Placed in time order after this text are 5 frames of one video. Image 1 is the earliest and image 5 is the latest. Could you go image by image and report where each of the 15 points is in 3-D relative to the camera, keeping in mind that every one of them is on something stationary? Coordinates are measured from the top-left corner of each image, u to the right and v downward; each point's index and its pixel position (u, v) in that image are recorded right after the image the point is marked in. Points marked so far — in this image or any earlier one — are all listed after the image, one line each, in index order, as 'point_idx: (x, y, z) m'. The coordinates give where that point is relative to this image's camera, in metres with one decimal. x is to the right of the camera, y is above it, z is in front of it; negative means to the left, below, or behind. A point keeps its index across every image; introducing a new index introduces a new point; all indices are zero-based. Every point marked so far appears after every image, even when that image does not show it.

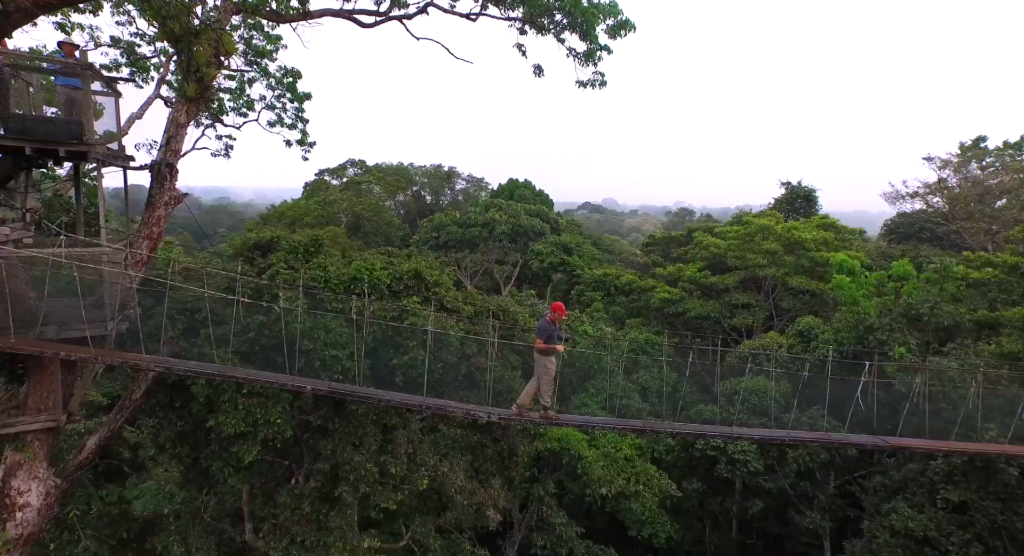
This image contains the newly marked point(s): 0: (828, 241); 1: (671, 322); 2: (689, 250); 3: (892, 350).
0: (+7.7, +0.9, +14.0) m
1: (+3.9, -1.1, +14.3) m
2: (+5.3, +0.8, +17.4) m
3: (+6.0, -1.1, +9.1) m
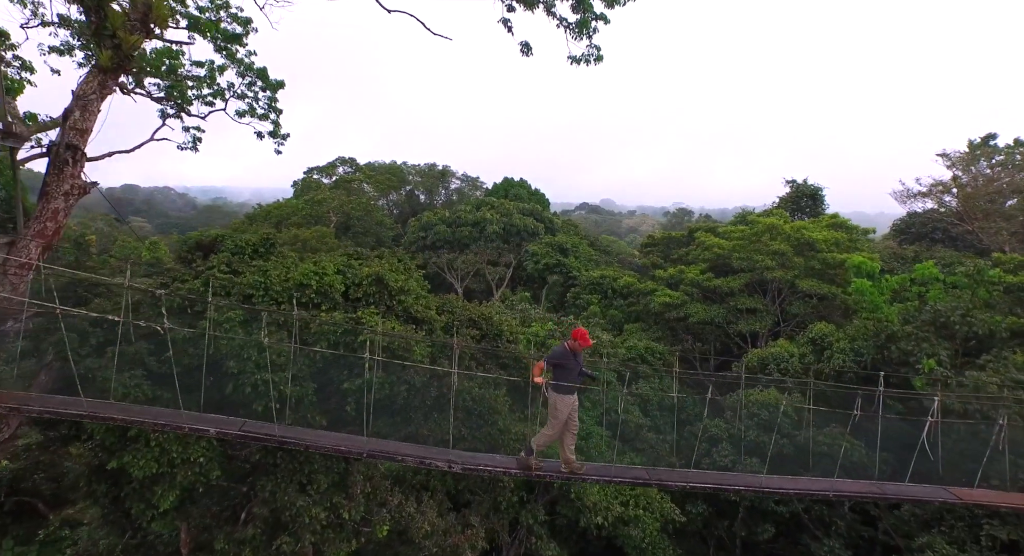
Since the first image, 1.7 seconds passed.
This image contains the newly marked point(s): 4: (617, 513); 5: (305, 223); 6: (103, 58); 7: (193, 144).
0: (+7.5, +0.8, +13.1) m
1: (+3.7, -1.2, +13.4) m
2: (+5.1, +0.7, +16.5) m
3: (+5.8, -1.2, +8.2) m
4: (+1.4, -3.1, +7.7) m
5: (-7.1, +1.9, +19.9) m
6: (-3.5, +1.9, +4.9) m
7: (-6.4, +2.7, +11.6) m
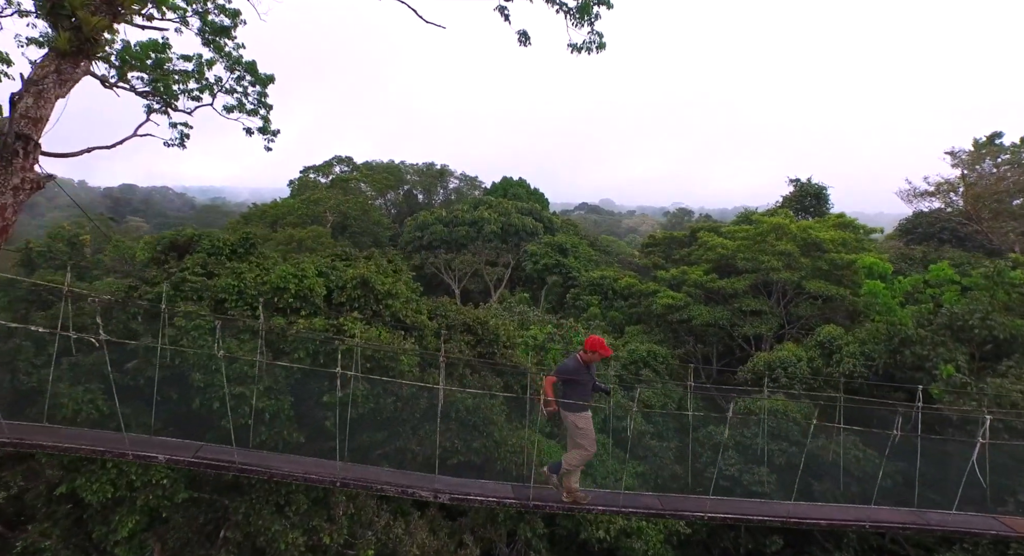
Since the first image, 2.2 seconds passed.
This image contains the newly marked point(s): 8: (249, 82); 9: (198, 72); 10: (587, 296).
0: (+7.4, +0.8, +12.8) m
1: (+3.7, -1.2, +13.1) m
2: (+5.1, +0.7, +16.1) m
3: (+5.8, -1.2, +7.8) m
4: (+1.4, -3.2, +7.3) m
5: (-7.1, +1.9, +19.5) m
6: (-3.5, +1.9, +4.5) m
7: (-6.4, +2.7, +11.2) m
8: (-4.9, +3.7, +10.9) m
9: (-5.9, +3.9, +10.9) m
10: (+2.1, -0.5, +16.3) m
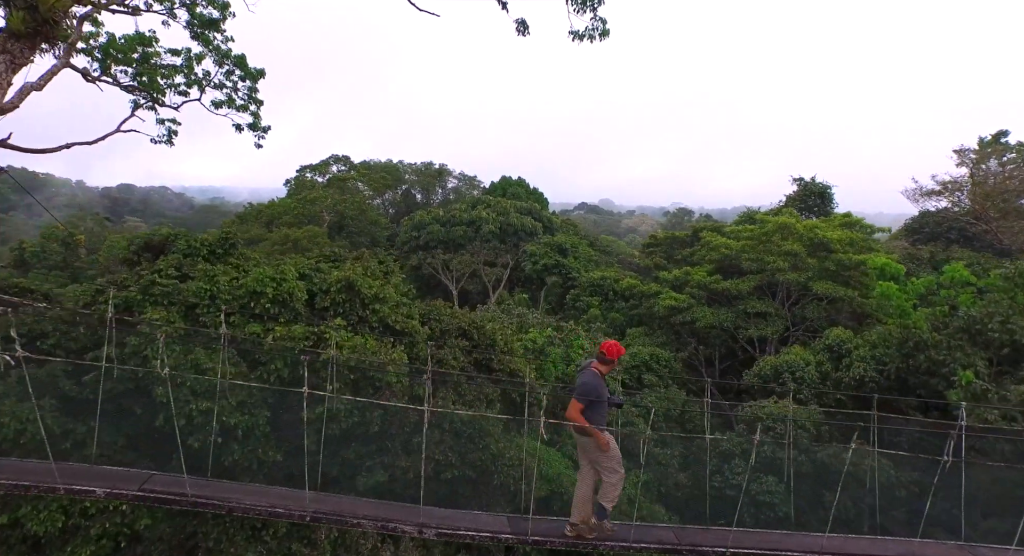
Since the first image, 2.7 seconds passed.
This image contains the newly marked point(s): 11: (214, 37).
0: (+7.4, +0.8, +12.4) m
1: (+3.6, -1.2, +12.7) m
2: (+5.0, +0.7, +15.8) m
3: (+5.7, -1.2, +7.5) m
4: (+1.3, -3.2, +7.0) m
5: (-7.2, +1.8, +19.1) m
6: (-3.6, +1.8, +4.2) m
7: (-6.4, +2.6, +10.8) m
8: (-5.0, +3.7, +10.5) m
9: (-6.0, +3.9, +10.6) m
10: (+2.1, -0.5, +16.0) m
11: (-5.3, +4.3, +10.4) m
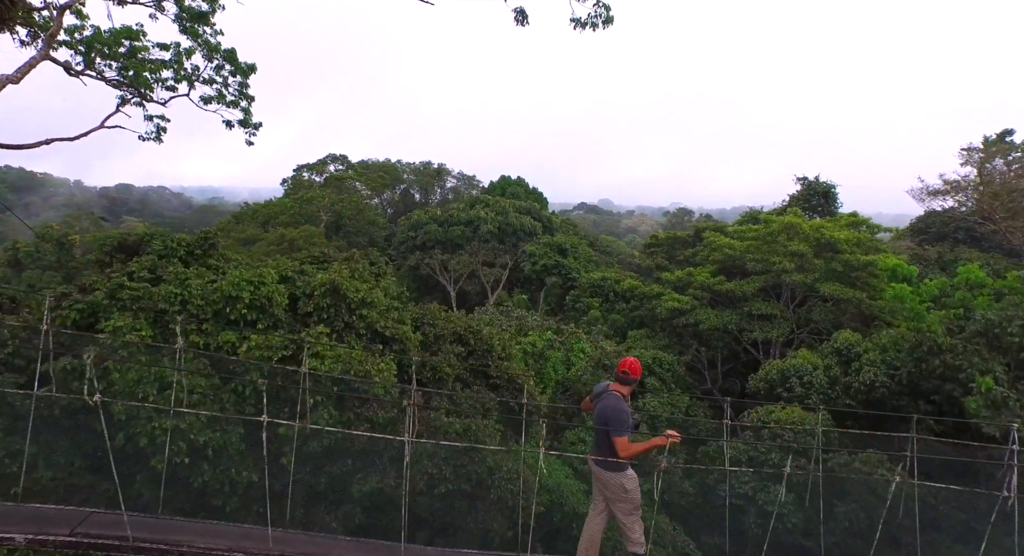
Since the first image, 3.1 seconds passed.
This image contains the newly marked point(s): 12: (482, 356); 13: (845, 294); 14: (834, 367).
0: (+7.4, +0.7, +12.1) m
1: (+3.6, -1.2, +12.4) m
2: (+5.0, +0.7, +15.5) m
3: (+5.7, -1.3, +7.2) m
4: (+1.3, -3.2, +6.7) m
5: (-7.2, +1.8, +18.8) m
6: (-3.6, +1.8, +3.9) m
7: (-6.5, +2.6, +10.5) m
8: (-5.0, +3.6, +10.2) m
9: (-6.0, +3.8, +10.3) m
10: (+2.0, -0.6, +15.7) m
11: (-5.3, +4.3, +10.1) m
12: (-0.3, -0.9, +6.6) m
13: (+6.3, -0.3, +10.9) m
14: (+5.3, -1.5, +9.6) m
